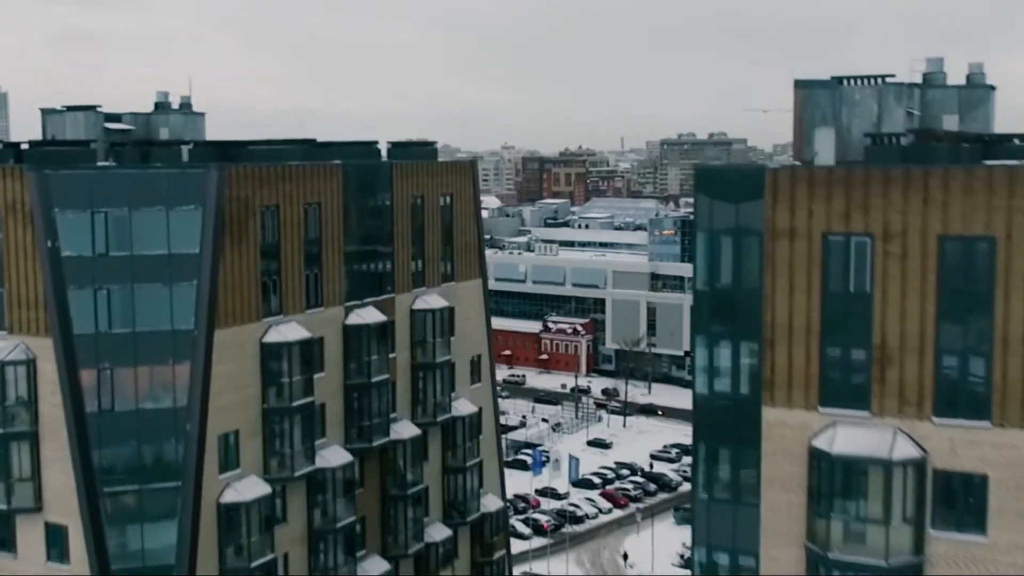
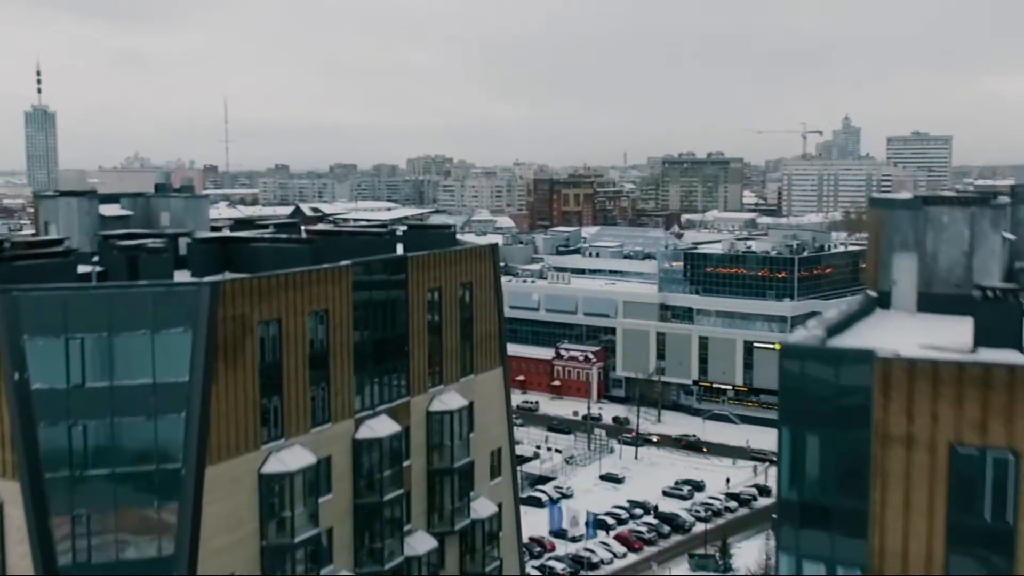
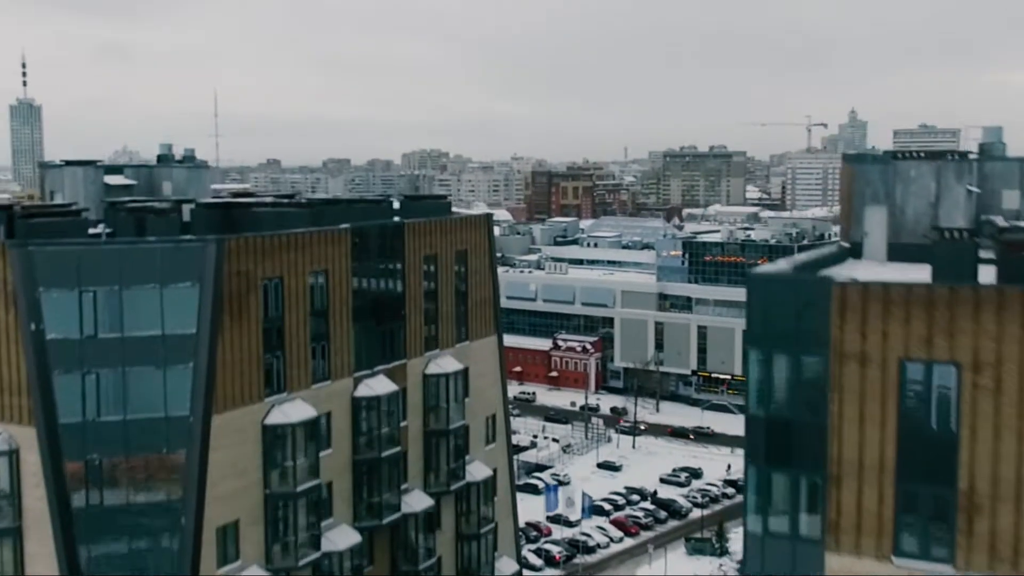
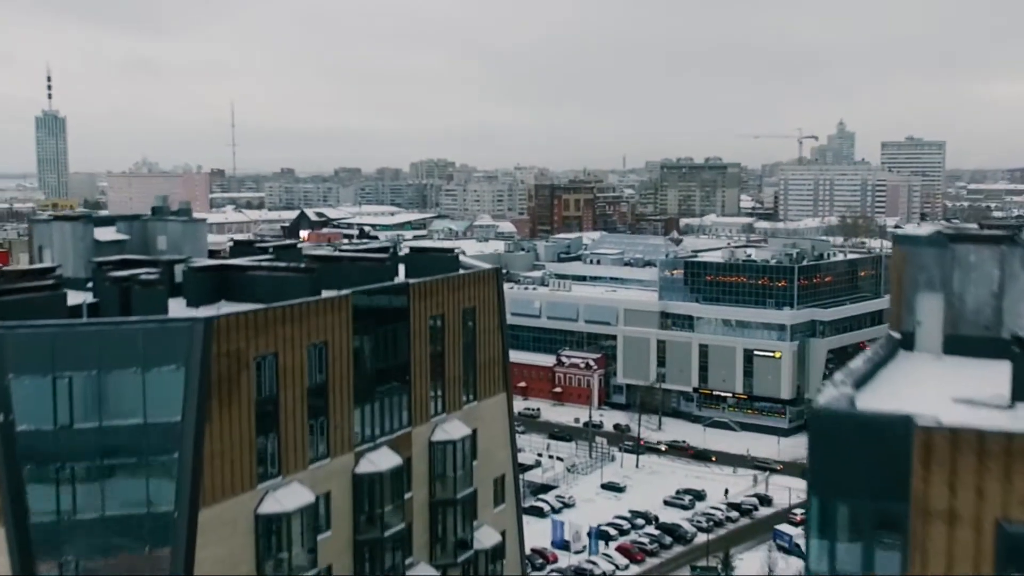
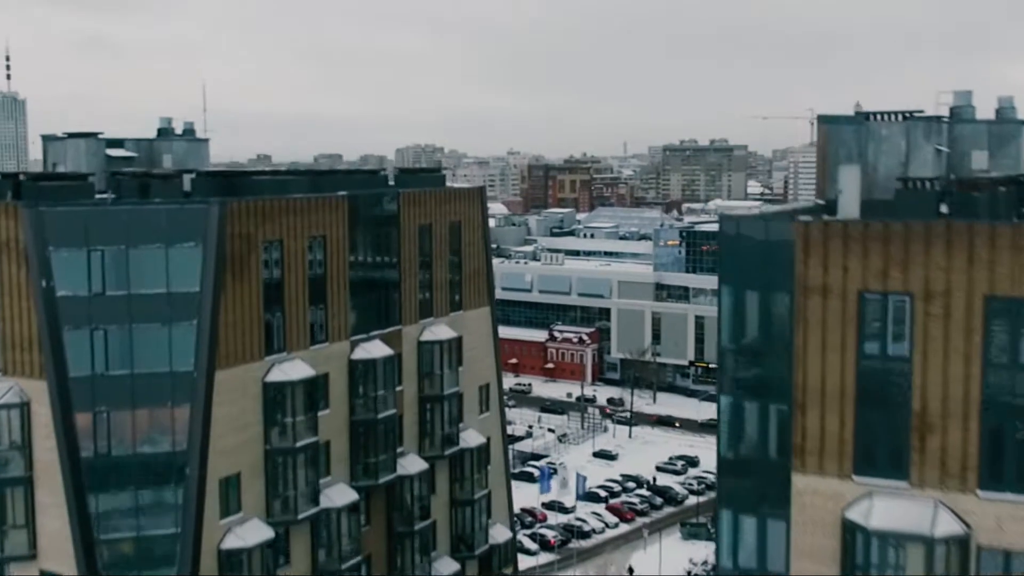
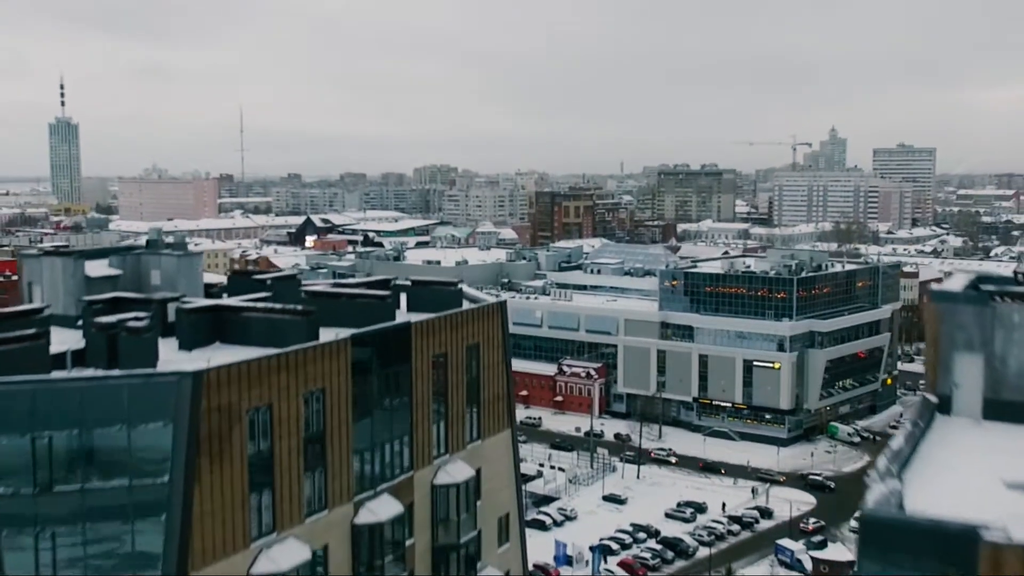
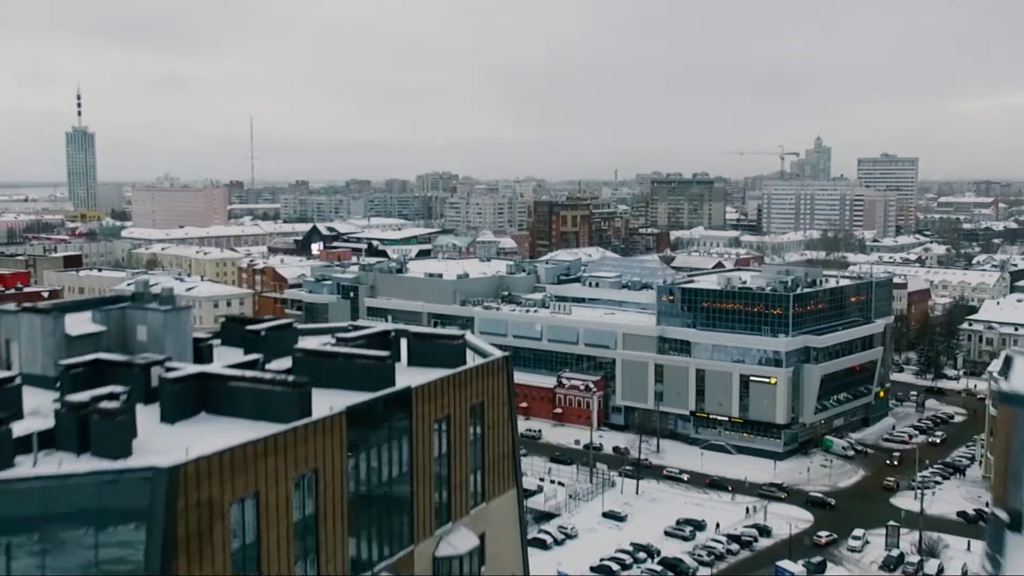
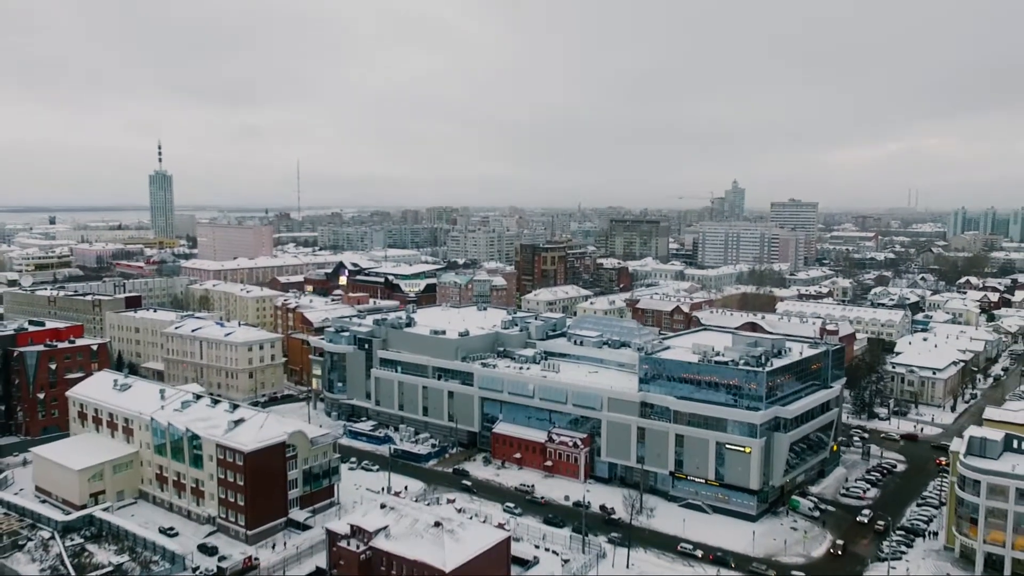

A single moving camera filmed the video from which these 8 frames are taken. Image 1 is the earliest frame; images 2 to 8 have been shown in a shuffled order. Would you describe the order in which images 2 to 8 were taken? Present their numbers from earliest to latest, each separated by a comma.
5, 3, 2, 4, 6, 7, 8
